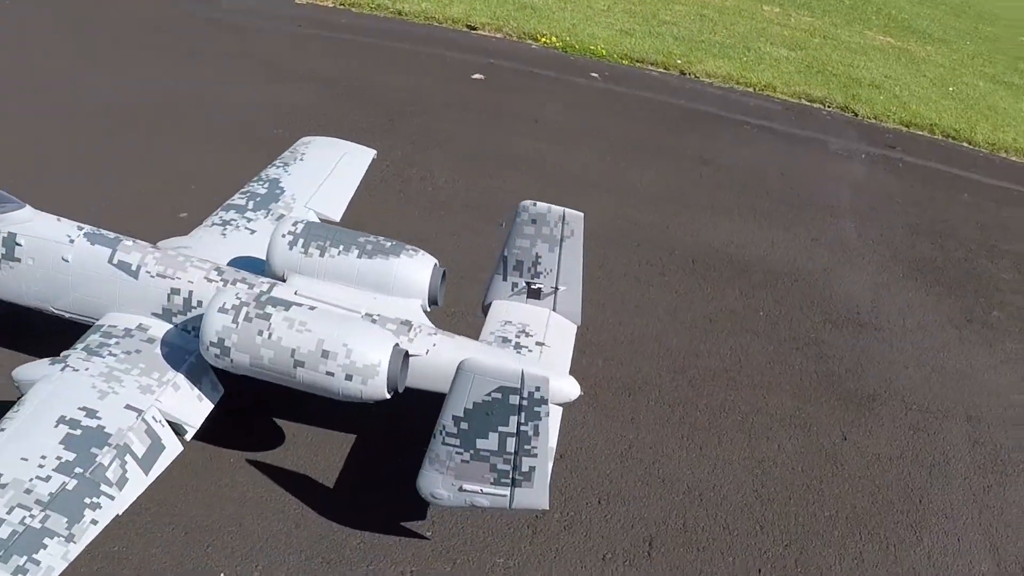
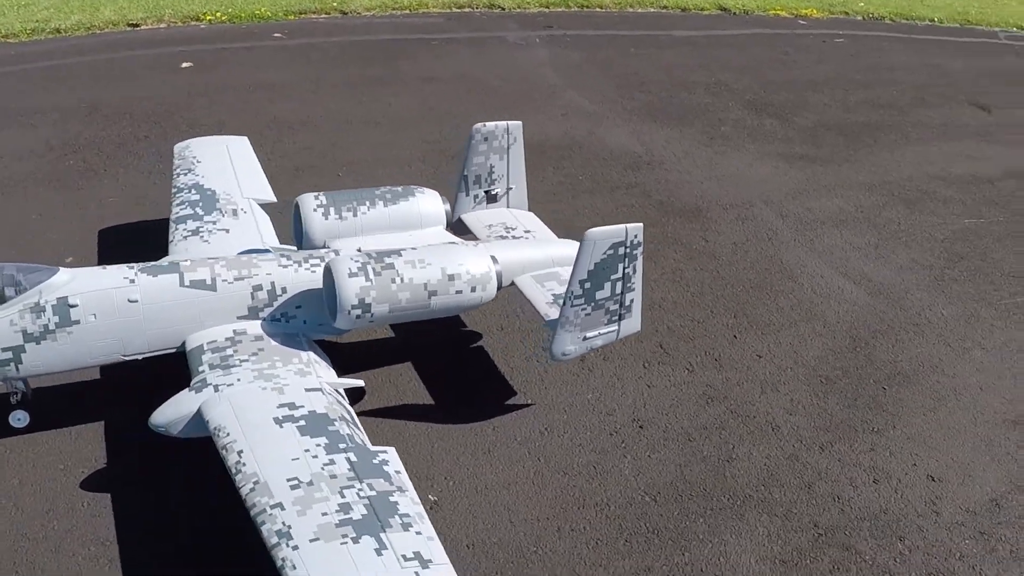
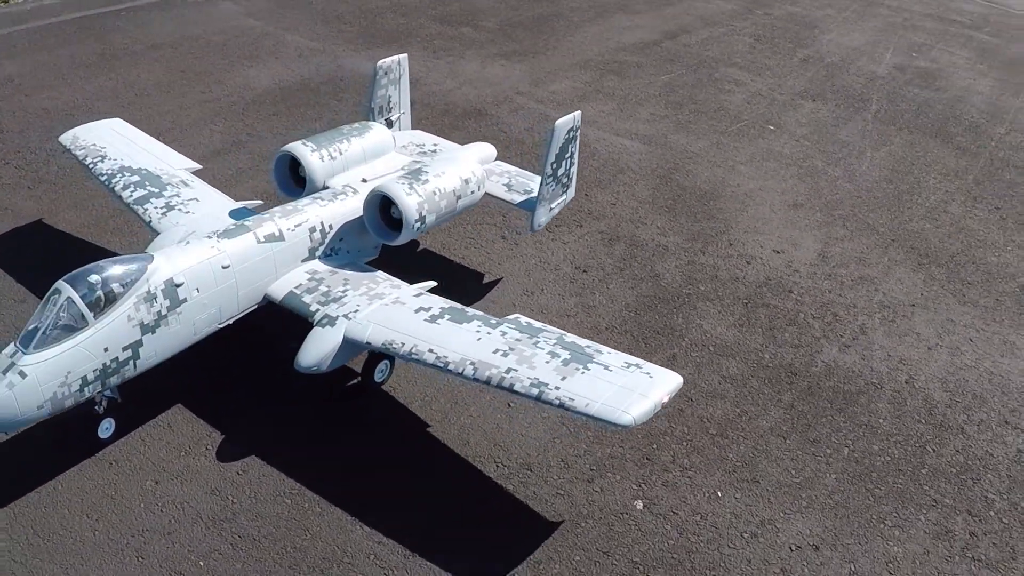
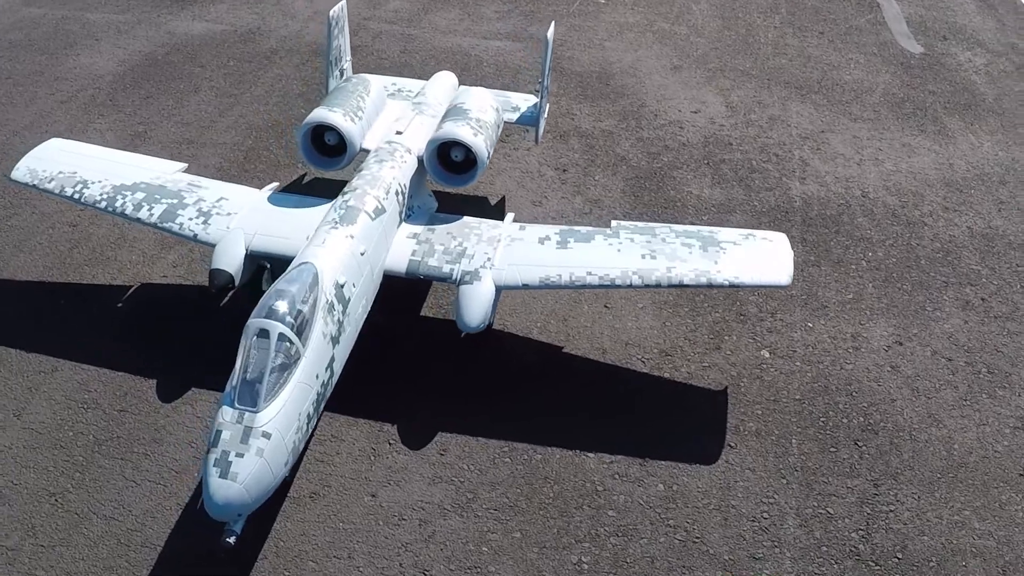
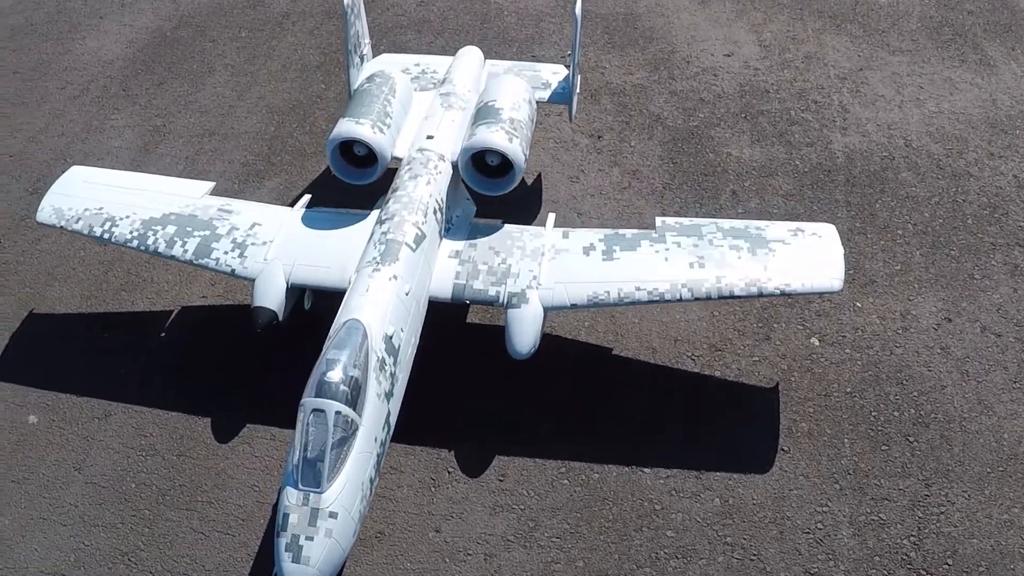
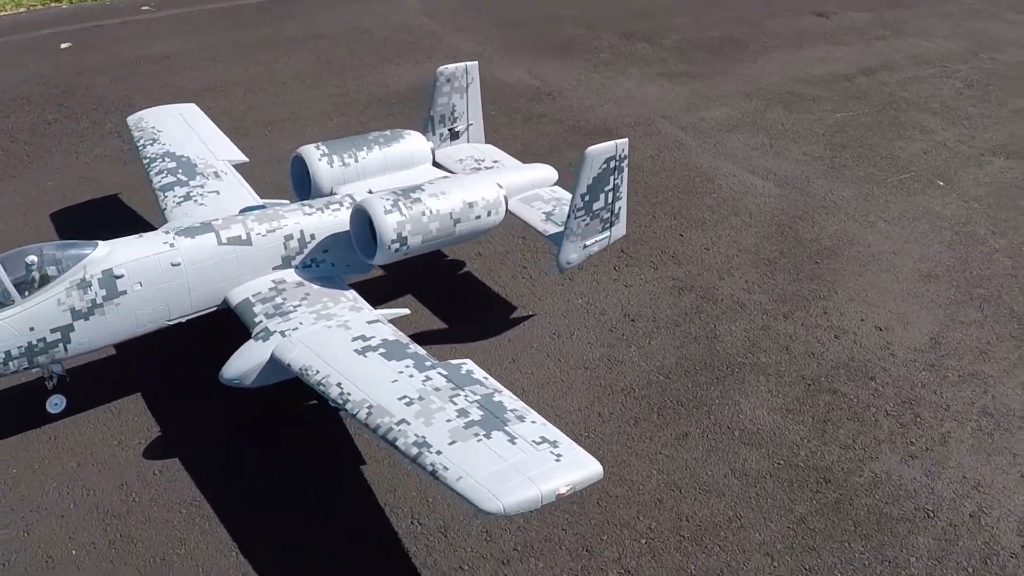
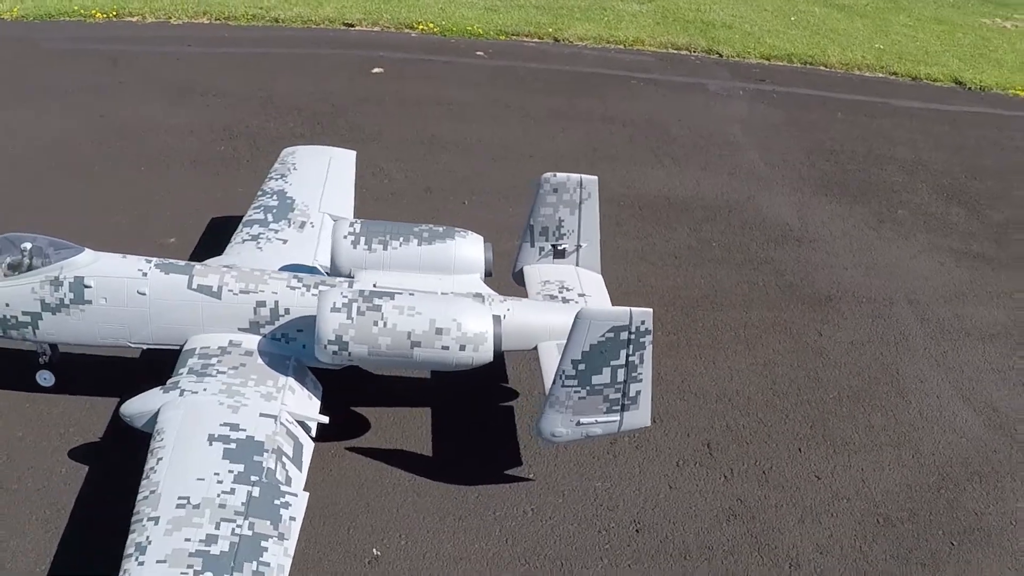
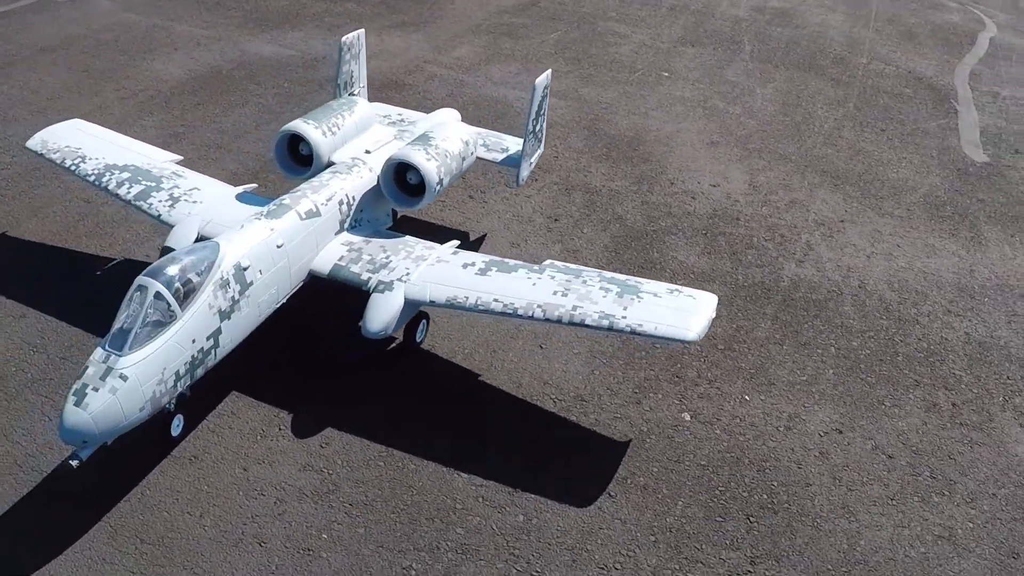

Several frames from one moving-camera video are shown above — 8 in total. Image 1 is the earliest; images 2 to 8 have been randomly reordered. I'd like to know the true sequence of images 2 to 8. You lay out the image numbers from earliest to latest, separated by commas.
7, 2, 6, 3, 8, 4, 5
